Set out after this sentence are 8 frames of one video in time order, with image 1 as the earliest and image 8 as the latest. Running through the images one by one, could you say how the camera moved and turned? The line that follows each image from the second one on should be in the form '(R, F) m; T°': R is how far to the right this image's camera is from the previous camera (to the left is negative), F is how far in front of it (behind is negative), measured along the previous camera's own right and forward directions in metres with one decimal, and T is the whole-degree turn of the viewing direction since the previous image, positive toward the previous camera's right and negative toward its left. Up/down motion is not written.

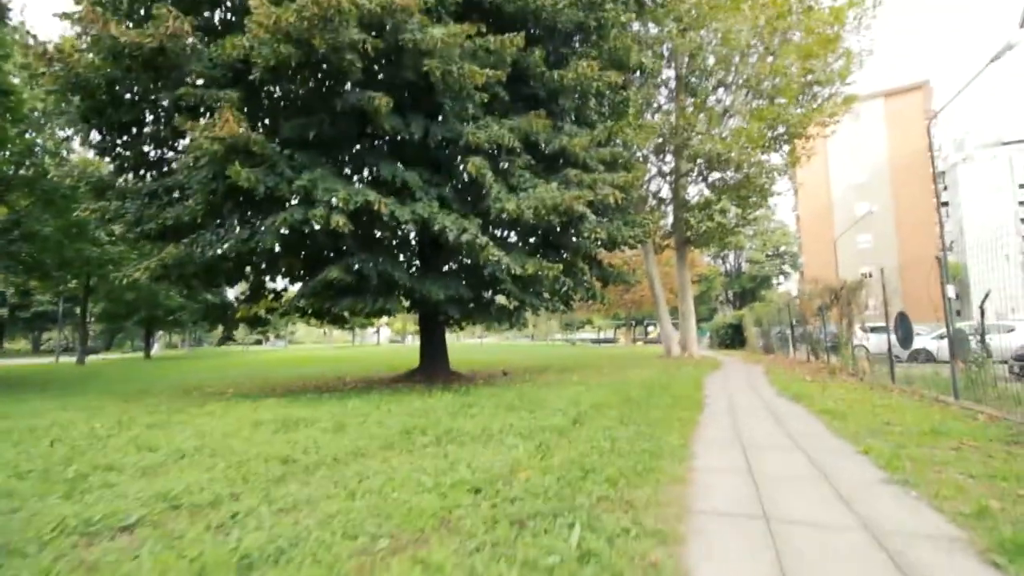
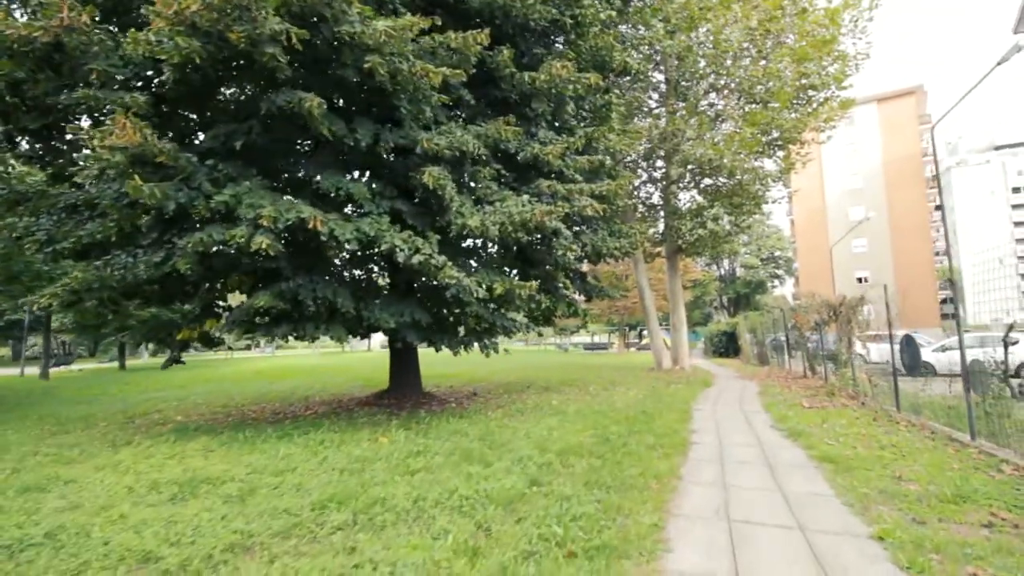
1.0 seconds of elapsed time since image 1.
(+0.5, +0.9) m; 0°
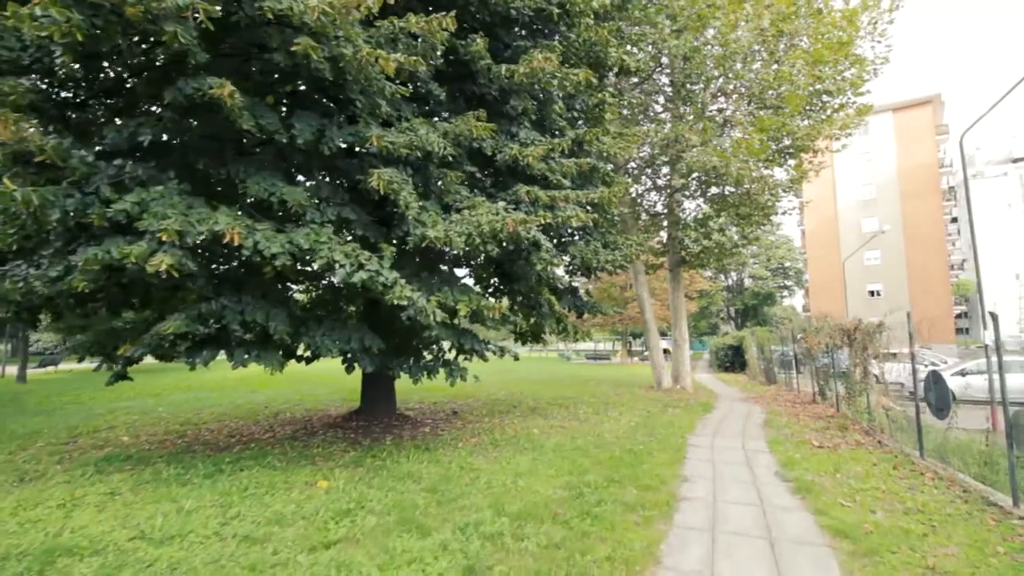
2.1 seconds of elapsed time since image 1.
(+0.5, +1.0) m; -1°
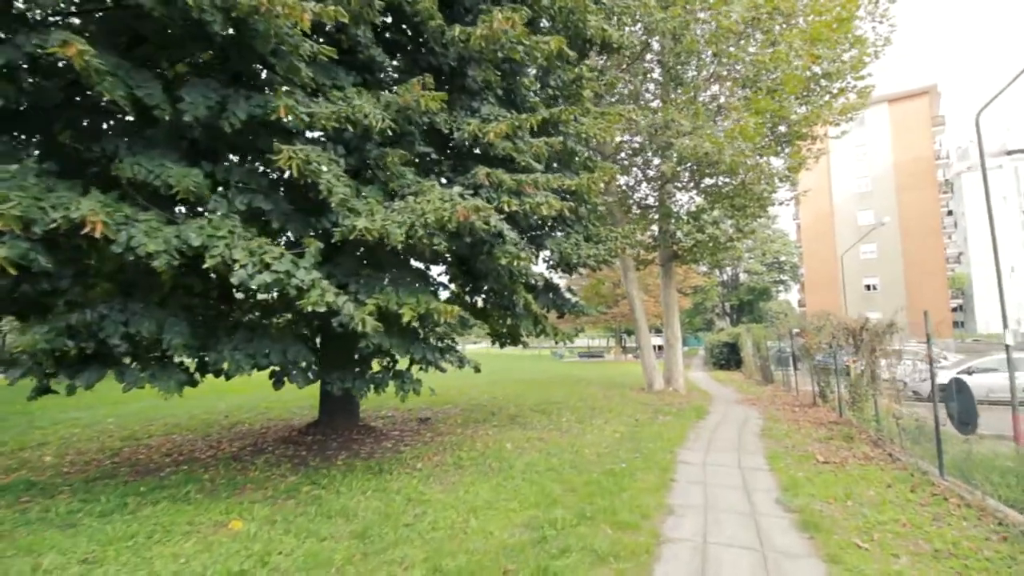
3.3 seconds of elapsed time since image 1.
(+0.5, +1.0) m; 0°
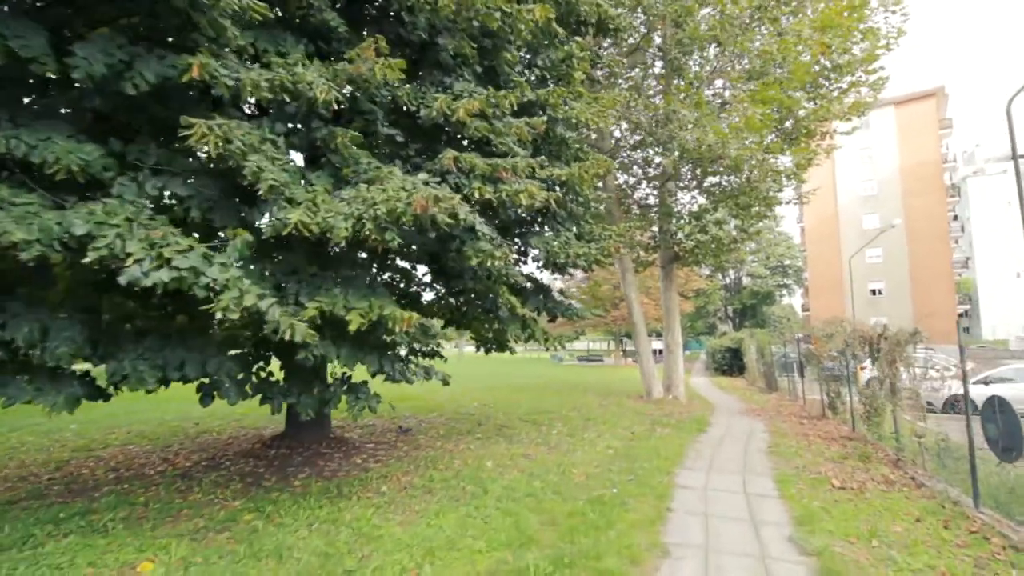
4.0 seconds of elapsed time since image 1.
(+0.3, +0.9) m; 0°
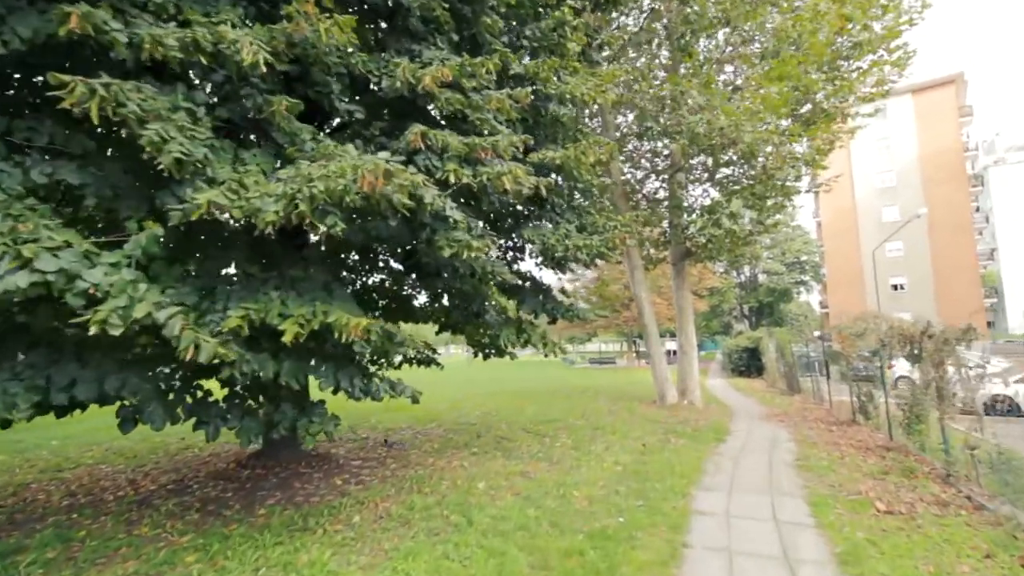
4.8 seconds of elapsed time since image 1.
(+0.3, +0.9) m; -1°
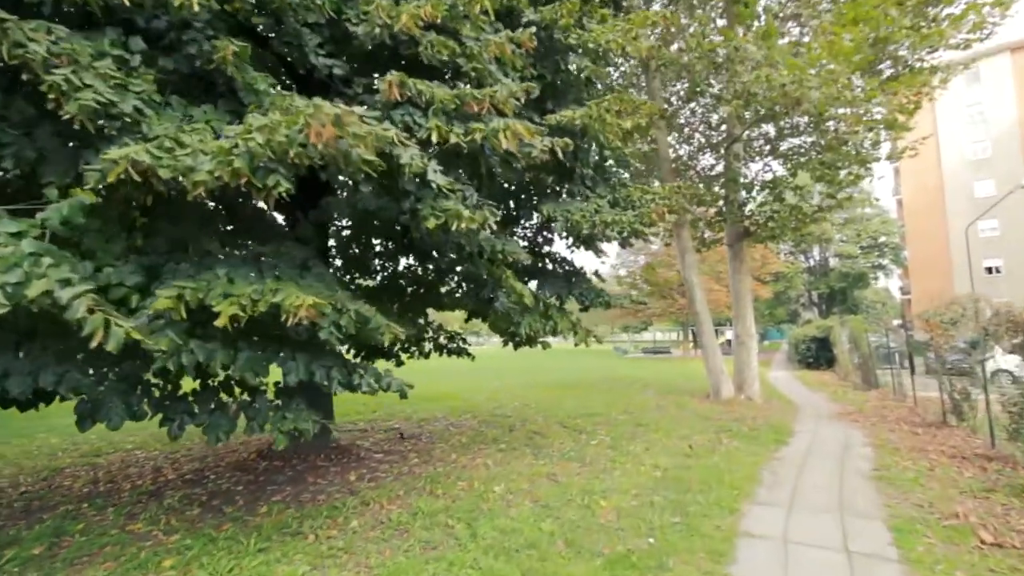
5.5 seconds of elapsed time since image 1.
(+0.4, +0.8) m; -6°
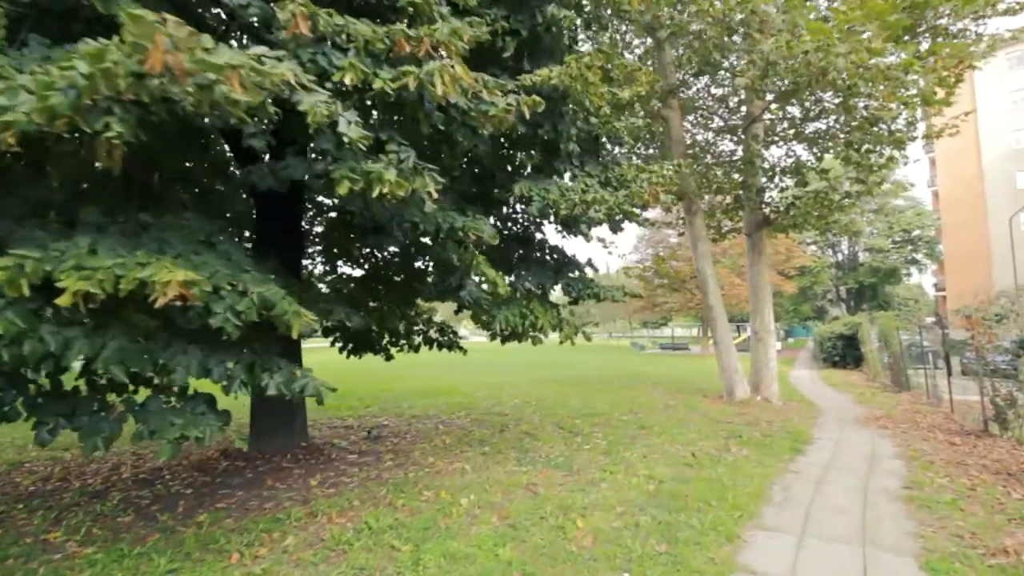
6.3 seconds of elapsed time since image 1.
(+0.6, +0.8) m; -2°
